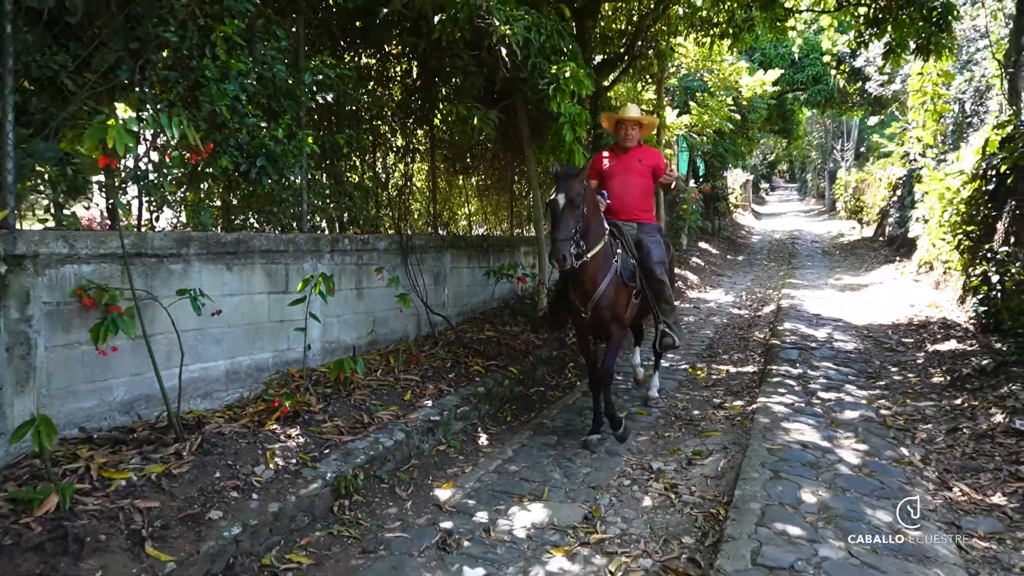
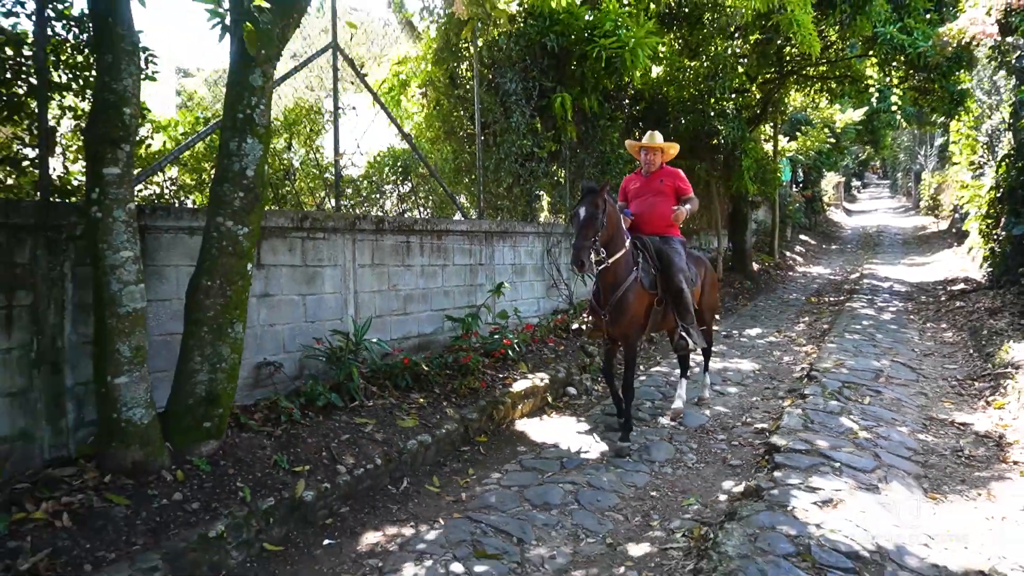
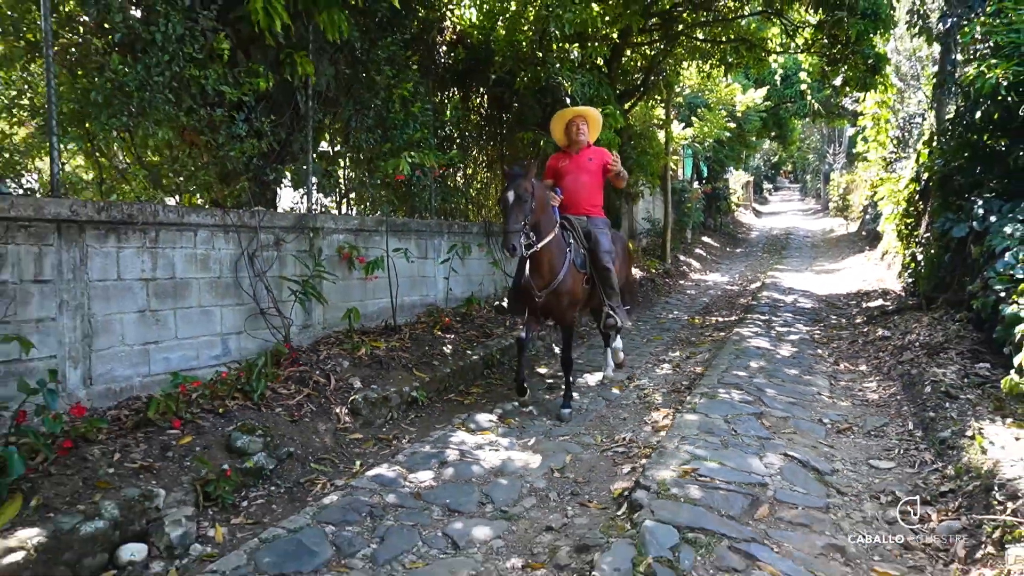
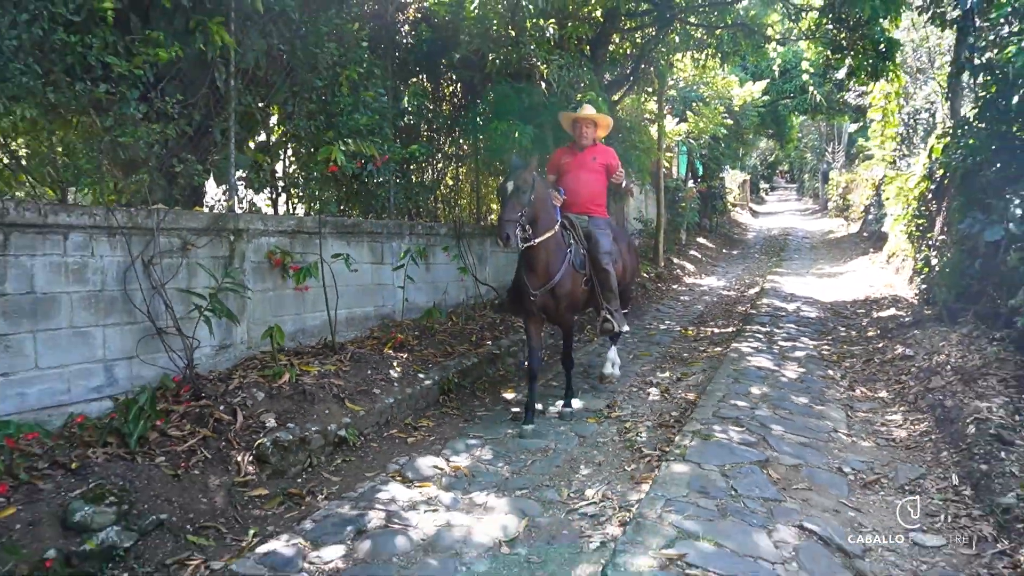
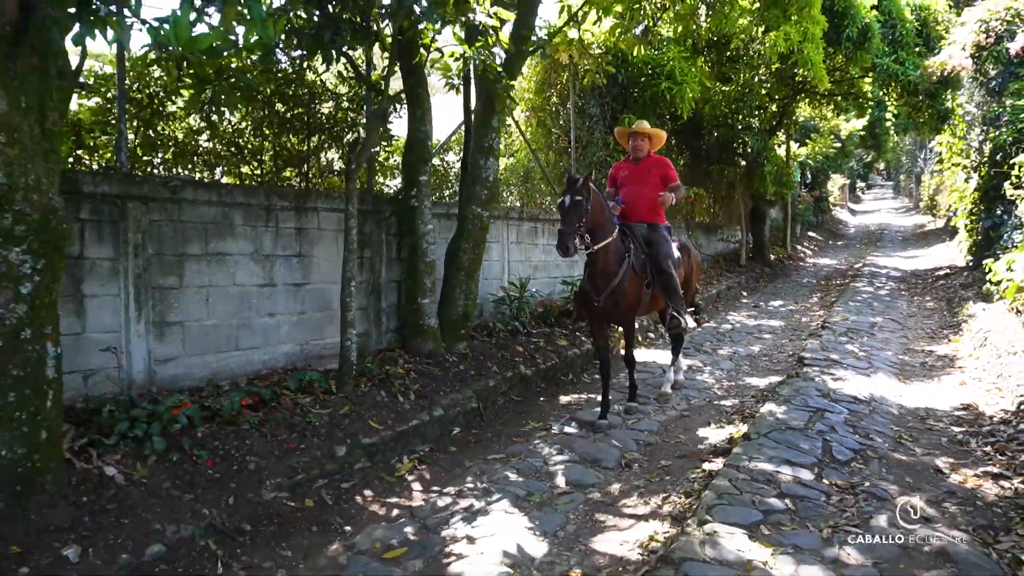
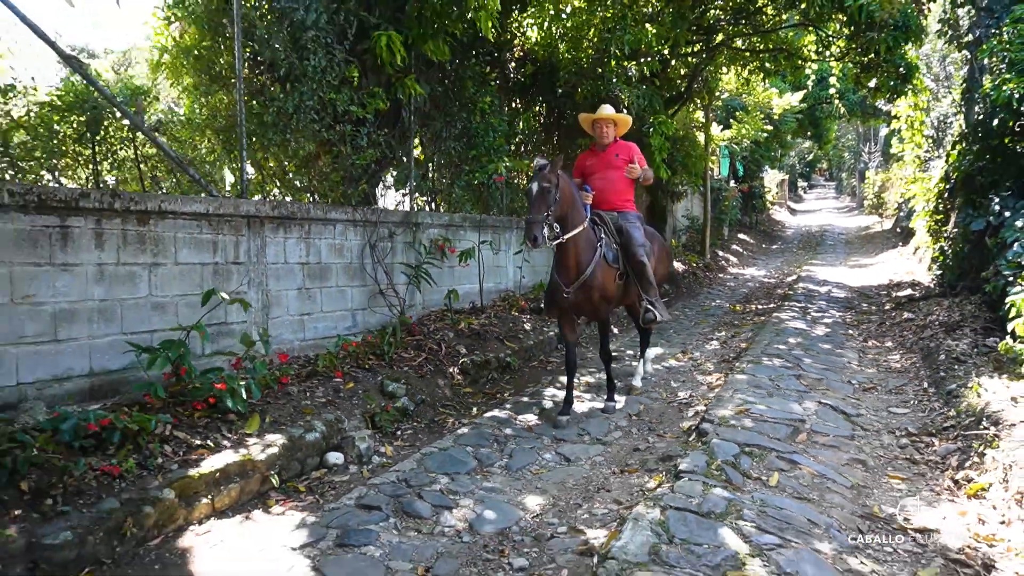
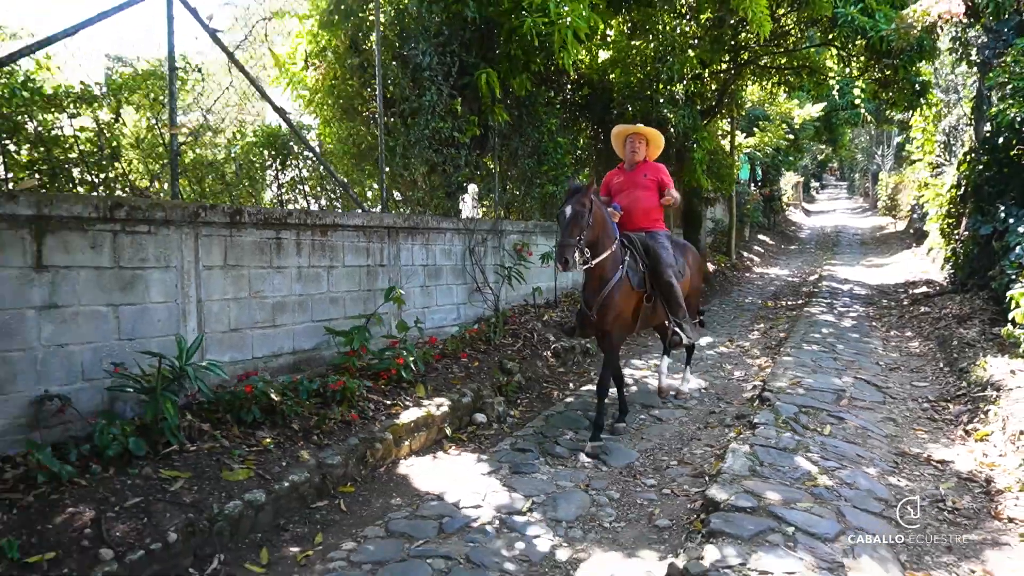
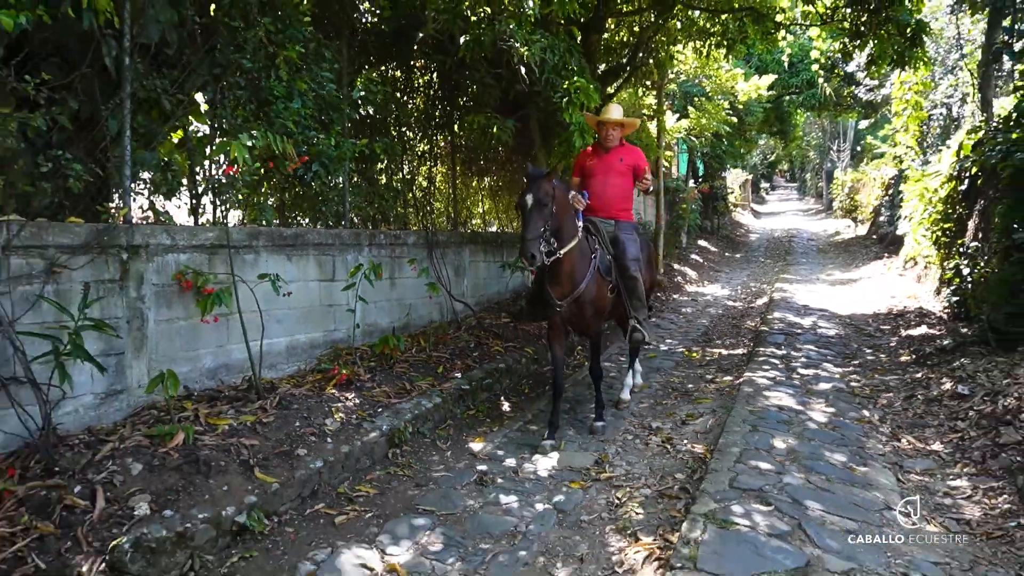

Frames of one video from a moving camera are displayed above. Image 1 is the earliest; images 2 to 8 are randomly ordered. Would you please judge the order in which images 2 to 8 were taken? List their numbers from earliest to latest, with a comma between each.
8, 4, 3, 6, 7, 2, 5
